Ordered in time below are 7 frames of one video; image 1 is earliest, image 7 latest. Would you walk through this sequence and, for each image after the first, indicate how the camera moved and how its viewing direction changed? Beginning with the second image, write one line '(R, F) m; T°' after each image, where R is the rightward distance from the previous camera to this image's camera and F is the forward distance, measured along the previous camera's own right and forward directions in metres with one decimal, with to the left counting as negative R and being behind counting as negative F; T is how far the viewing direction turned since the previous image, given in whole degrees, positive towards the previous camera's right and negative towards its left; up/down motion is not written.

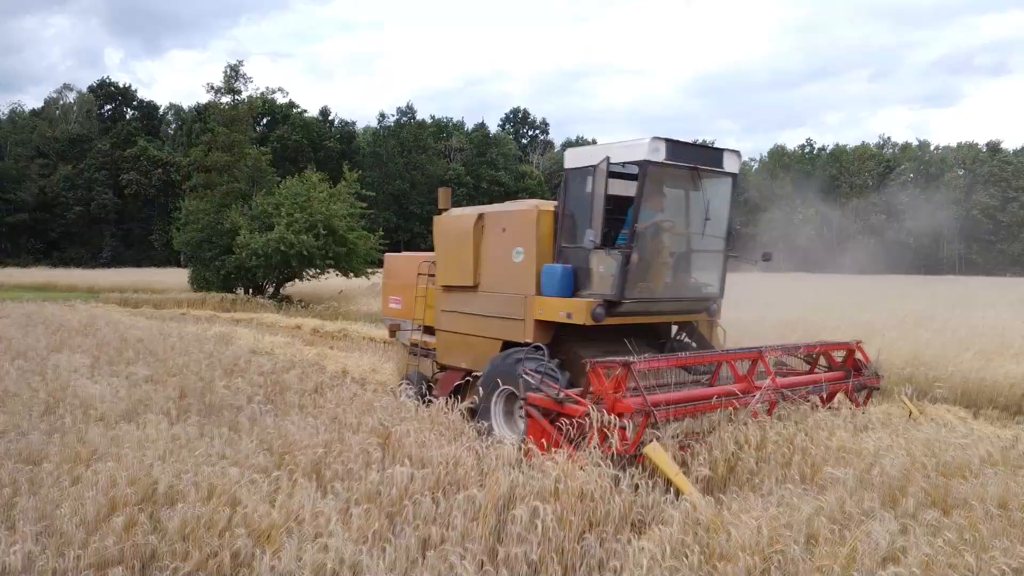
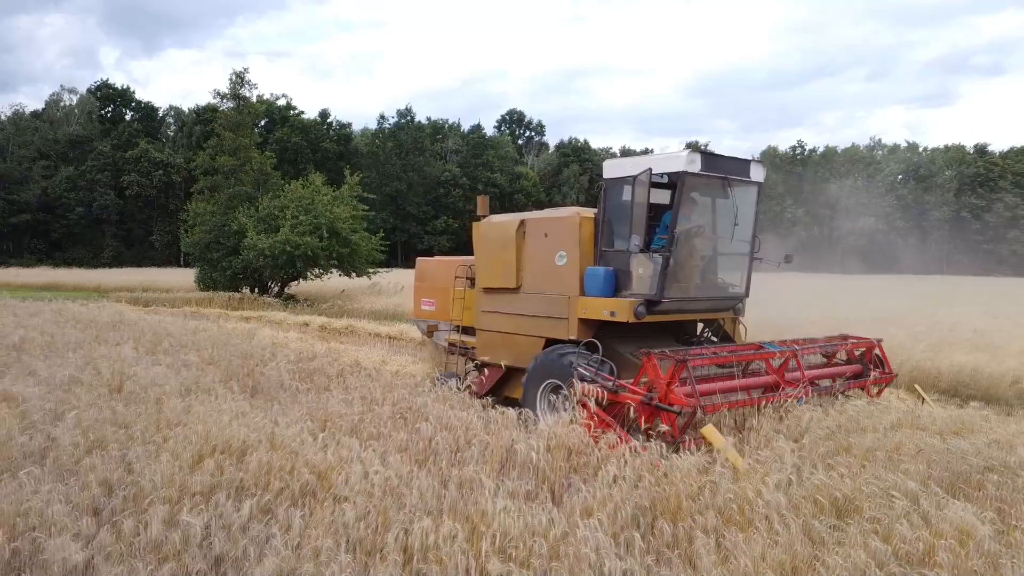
(0.0, -1.1) m; 0°
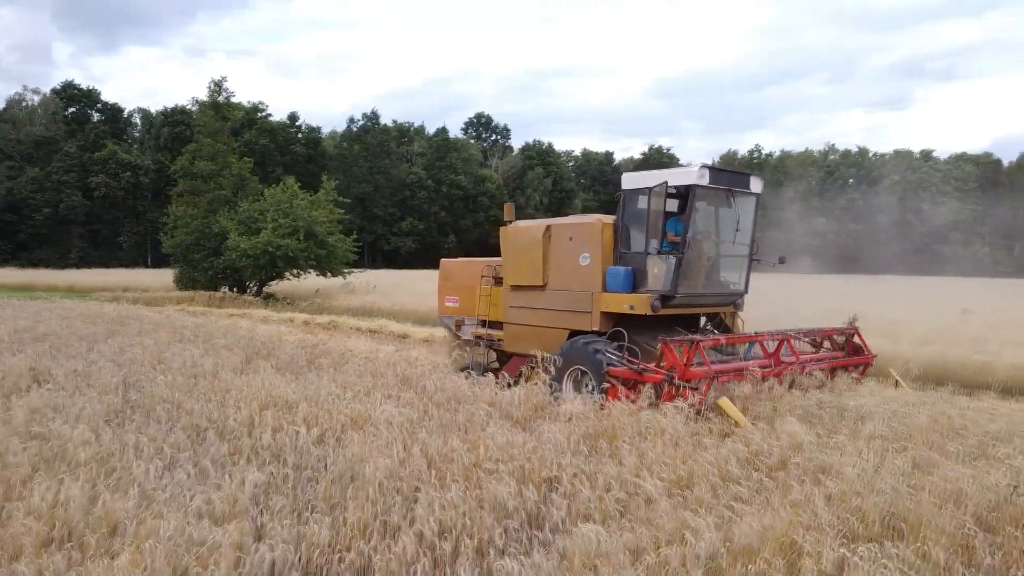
(-0.1, -1.6) m; +3°
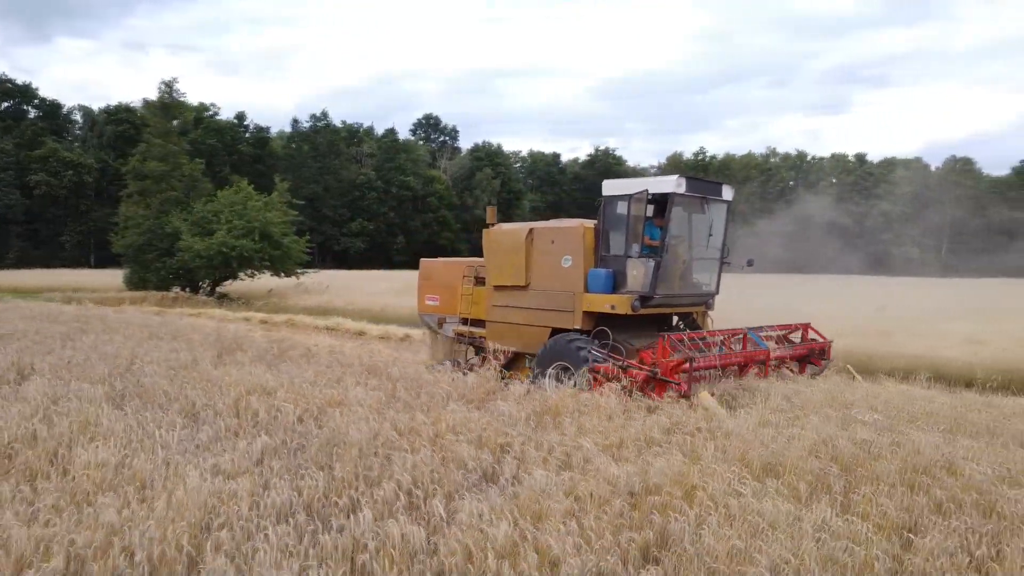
(-0.1, -0.9) m; +4°
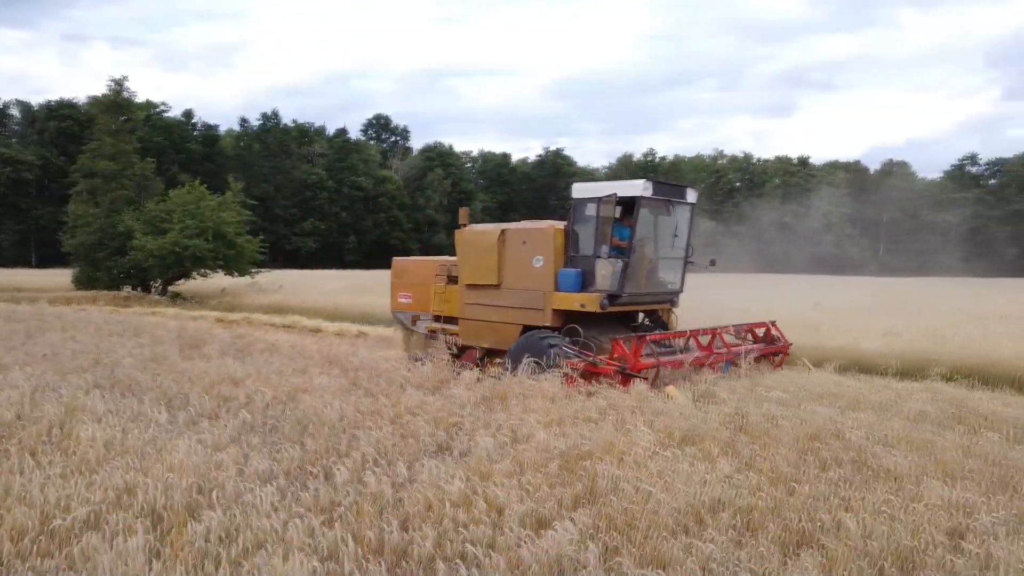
(0.0, -0.7) m; +3°
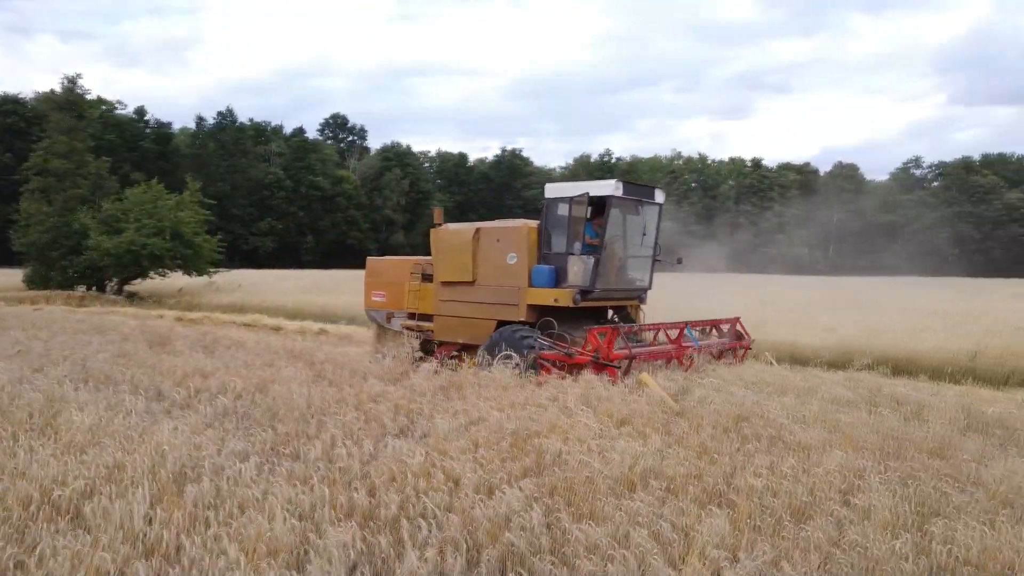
(0.0, -0.5) m; +3°
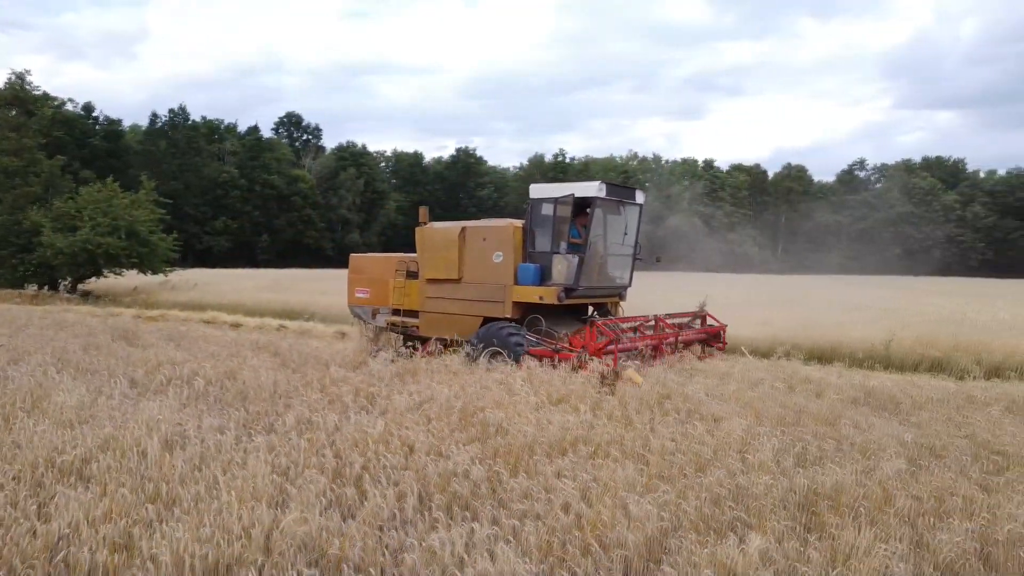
(+0.1, -0.7) m; +3°
